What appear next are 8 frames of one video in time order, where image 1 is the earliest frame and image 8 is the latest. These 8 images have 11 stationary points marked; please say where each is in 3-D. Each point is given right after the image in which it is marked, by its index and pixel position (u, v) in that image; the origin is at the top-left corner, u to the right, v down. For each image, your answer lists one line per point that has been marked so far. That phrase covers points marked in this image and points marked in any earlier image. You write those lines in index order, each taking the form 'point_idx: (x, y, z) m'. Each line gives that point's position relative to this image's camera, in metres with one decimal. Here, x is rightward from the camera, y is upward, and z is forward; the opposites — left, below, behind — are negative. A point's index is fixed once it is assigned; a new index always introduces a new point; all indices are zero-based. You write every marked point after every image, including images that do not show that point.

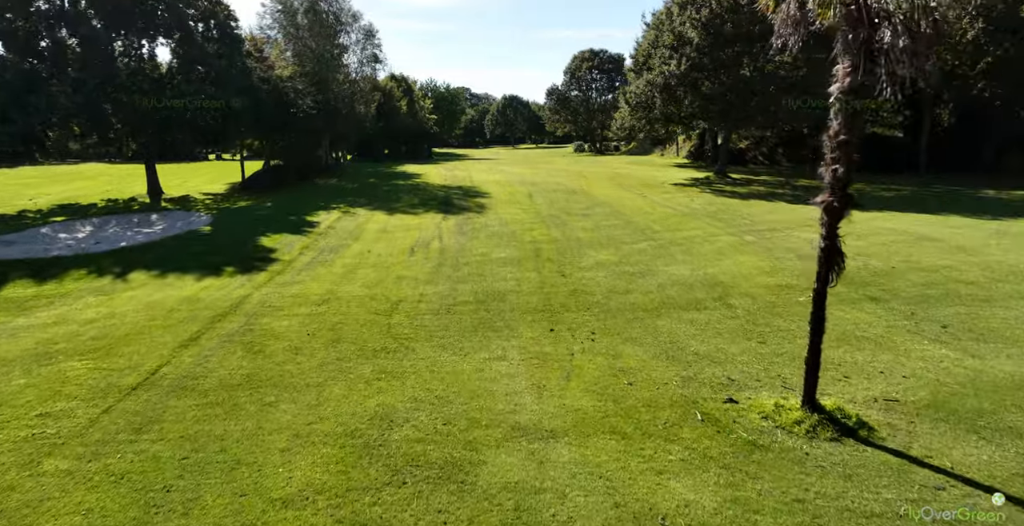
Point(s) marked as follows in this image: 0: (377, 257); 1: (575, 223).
0: (-2.6, +0.1, +11.5) m
1: (+1.7, +1.0, +15.6) m
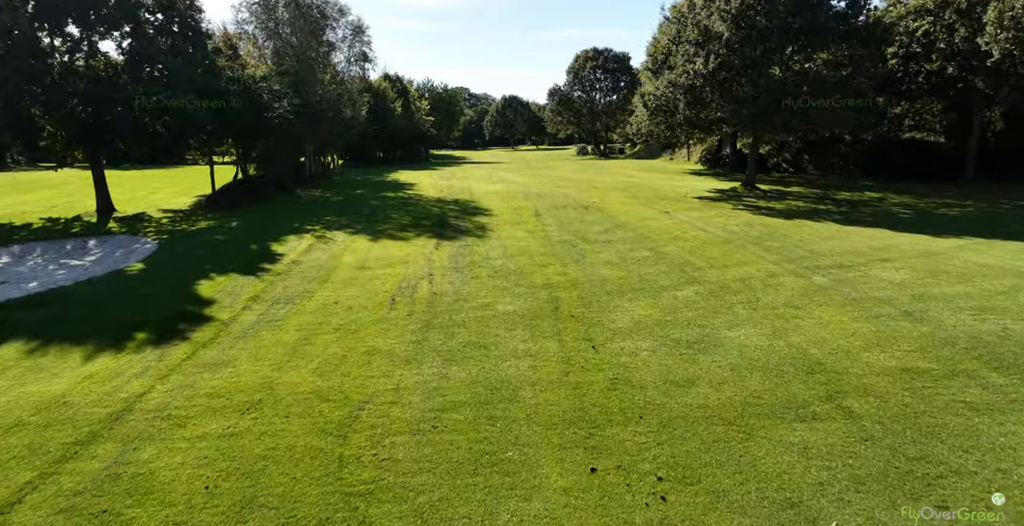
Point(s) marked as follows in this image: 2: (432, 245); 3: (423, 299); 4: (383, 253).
0: (-2.4, -0.8, +8.8) m
1: (+1.8, +0.2, +12.9) m
2: (-1.9, +0.4, +14.3) m
3: (-1.4, -0.6, +9.6) m
4: (-2.8, +0.2, +13.3) m
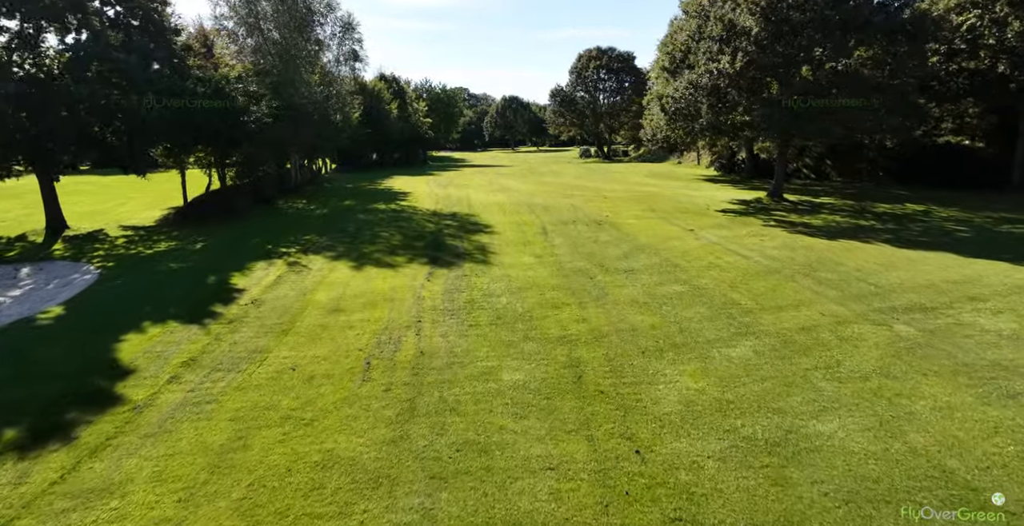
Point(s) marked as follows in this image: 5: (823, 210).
0: (-2.3, -1.4, +6.6) m
1: (+1.9, -0.5, +10.8) m
2: (-1.8, -0.3, +12.2) m
3: (-1.3, -1.2, +7.4) m
4: (-2.7, -0.5, +11.2) m
5: (+10.2, +1.7, +19.7) m
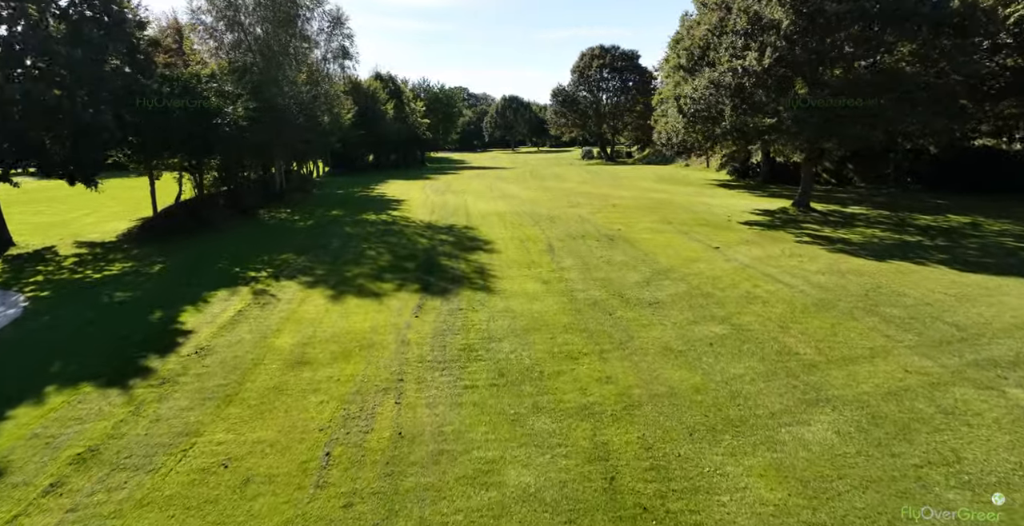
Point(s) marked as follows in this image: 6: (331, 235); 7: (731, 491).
0: (-2.3, -1.9, +4.8) m
1: (+2.0, -1.0, +8.9) m
2: (-1.7, -0.8, +10.3) m
3: (-1.2, -1.8, +5.6) m
4: (-2.7, -1.0, +9.3) m
5: (+10.3, +1.2, +17.8) m
6: (-5.2, +0.8, +17.1) m
7: (+1.8, -1.9, +4.9) m
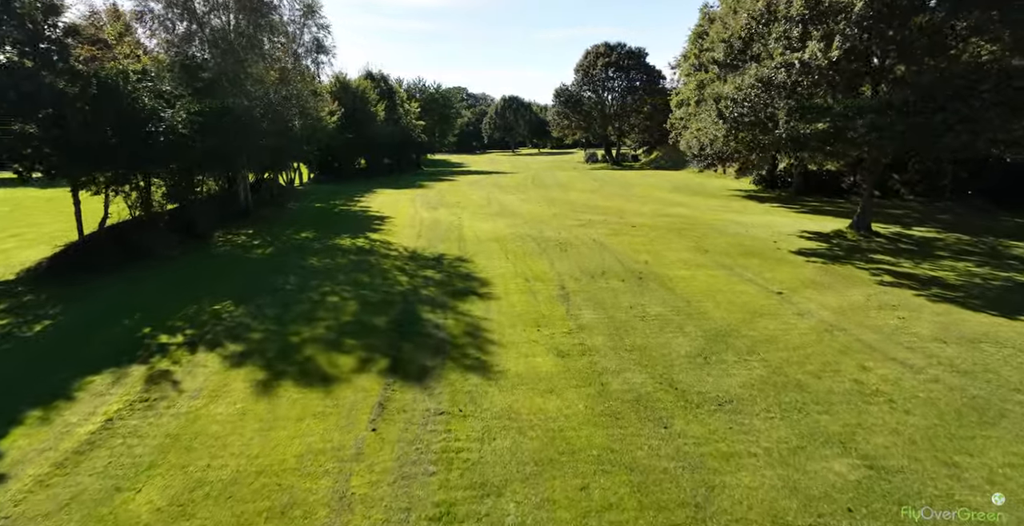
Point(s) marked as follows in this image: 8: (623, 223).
0: (-2.2, -2.9, +1.4) m
1: (+2.0, -2.0, +5.6) m
2: (-1.7, -1.7, +7.0) m
3: (-1.2, -2.7, +2.3) m
4: (-2.6, -1.9, +6.0) m
5: (+10.3, +0.3, +14.5) m
6: (-5.1, -0.1, +13.8) m
7: (+1.9, -2.8, +1.6) m
8: (+3.7, +1.4, +19.8) m
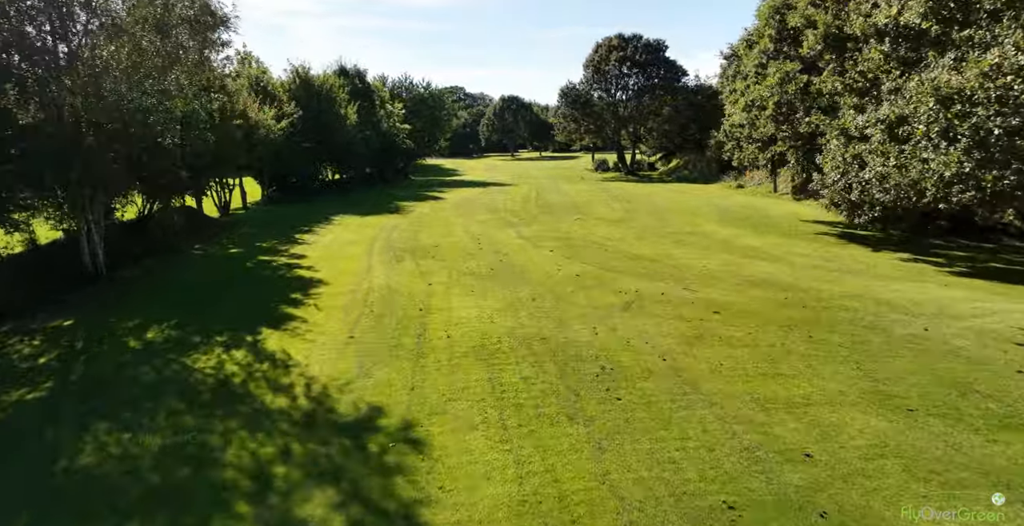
0: (-2.2, -5.0, -6.5) m
1: (+2.1, -4.1, -2.3) m
2: (-1.6, -3.9, -0.9) m
3: (-1.2, -4.8, -5.7) m
4: (-2.6, -4.1, -1.9) m
5: (+10.3, -1.9, +6.6) m
6: (-5.1, -2.3, +5.9) m
7: (+1.9, -4.9, -6.3) m
8: (+3.7, -0.8, +11.9) m
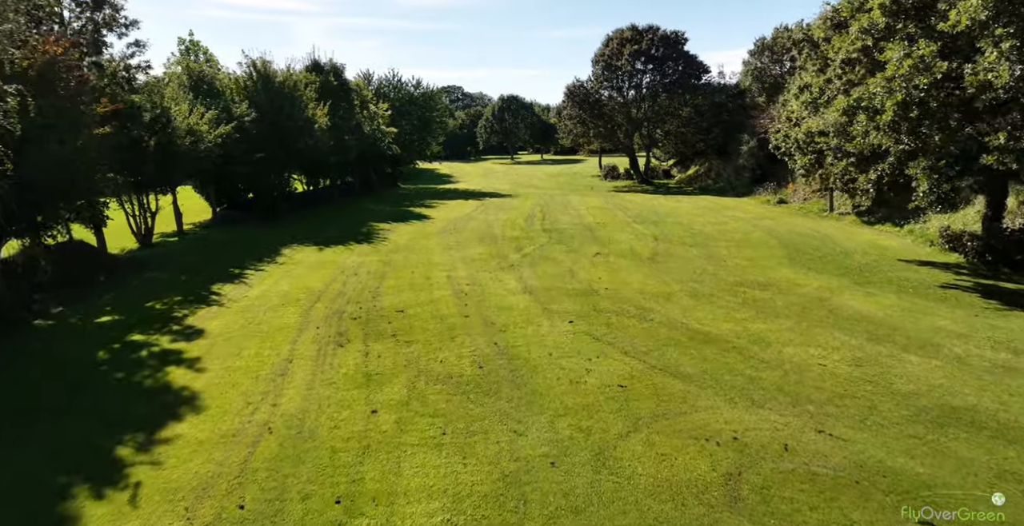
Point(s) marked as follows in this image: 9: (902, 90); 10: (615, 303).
0: (-2.1, -6.6, -12.4) m
1: (+2.1, -5.6, -8.3) m
2: (-1.6, -5.4, -6.8) m
3: (-1.1, -6.4, -11.6) m
4: (-2.5, -5.6, -7.9) m
5: (+10.4, -3.4, +0.7) m
6: (-5.1, -3.8, 0.0) m
7: (+1.9, -6.5, -12.2) m
8: (+3.7, -2.3, +6.0) m
9: (+8.2, +3.6, +12.6) m
10: (+2.4, -0.7, +13.6) m
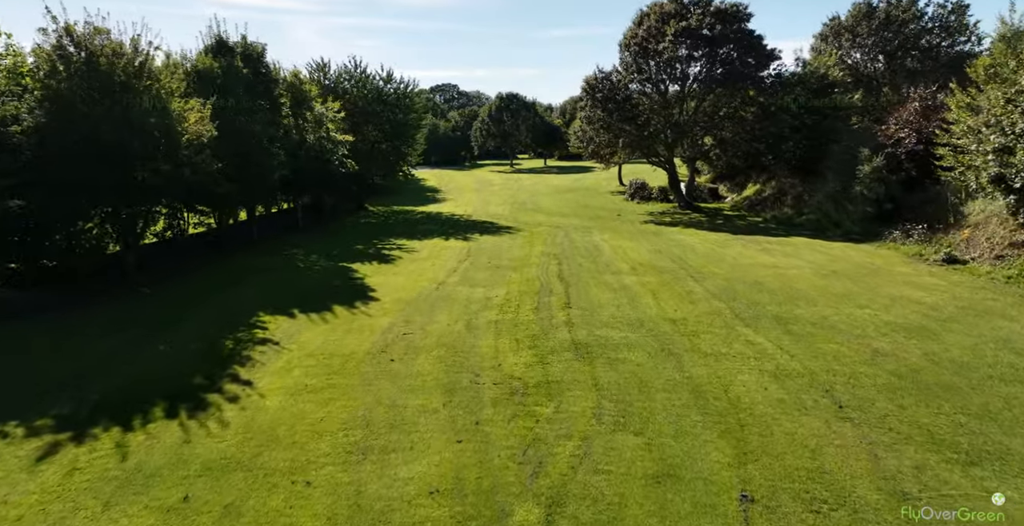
0: (-2.0, -9.9, -25.3) m
1: (+2.2, -8.9, -21.2) m
2: (-1.5, -8.7, -19.8) m
3: (-1.0, -9.7, -24.5) m
4: (-2.4, -8.9, -20.8) m
5: (+10.5, -6.7, -12.2) m
6: (-5.0, -7.1, -13.0) m
7: (+2.0, -9.8, -25.1) m
8: (+3.8, -5.6, -7.0) m
9: (+8.3, +0.3, -0.3) m
10: (+2.4, -4.1, +0.7) m
